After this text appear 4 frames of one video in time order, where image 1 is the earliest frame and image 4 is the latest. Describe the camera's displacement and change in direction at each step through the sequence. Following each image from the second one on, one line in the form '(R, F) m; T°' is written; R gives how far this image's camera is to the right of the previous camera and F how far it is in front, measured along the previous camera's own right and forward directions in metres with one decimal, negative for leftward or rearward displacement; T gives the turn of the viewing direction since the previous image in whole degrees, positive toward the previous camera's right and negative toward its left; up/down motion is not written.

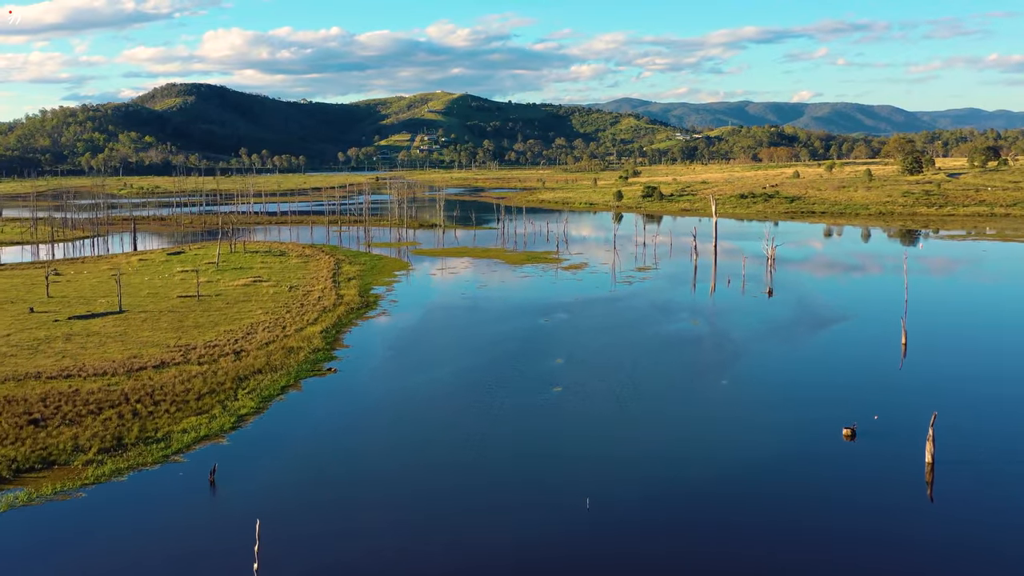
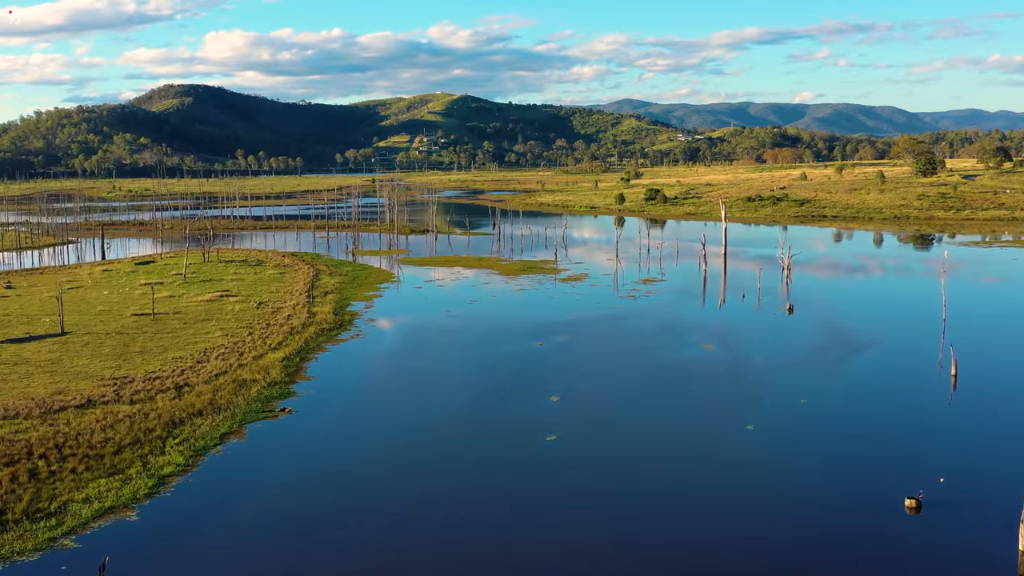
(+0.2, +1.9) m; 0°
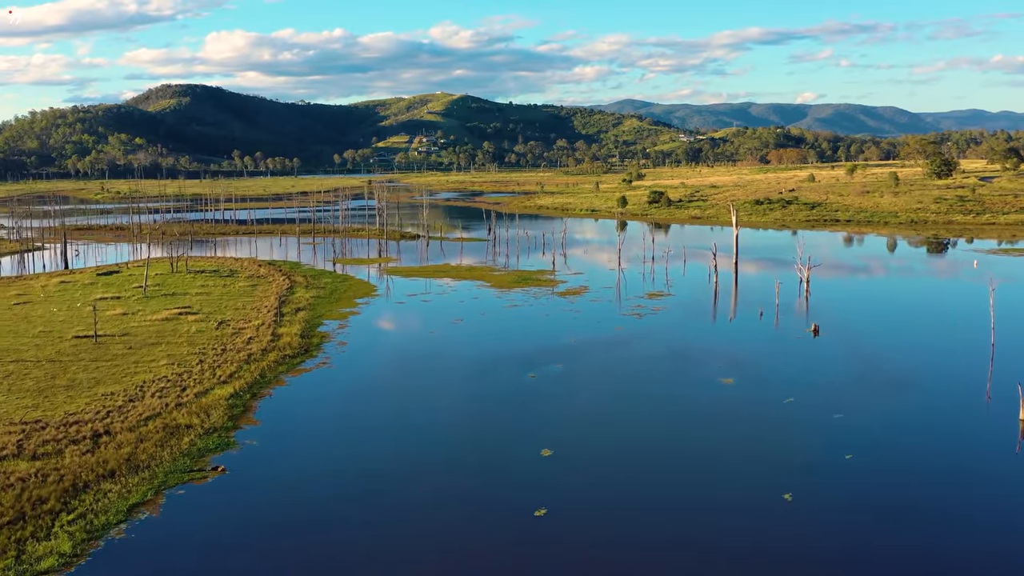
(+0.3, +1.9) m; 0°
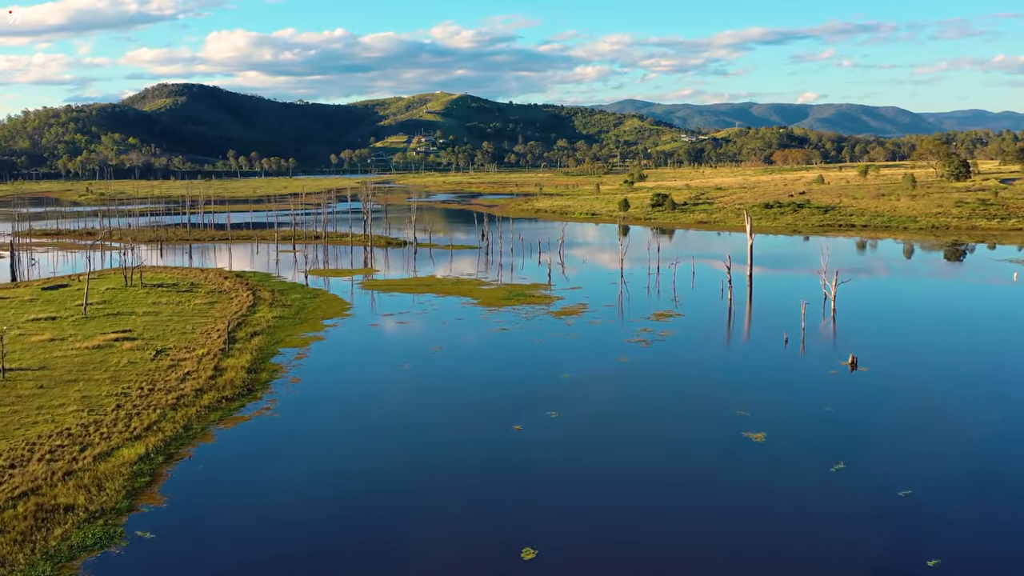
(+0.3, +2.3) m; 0°
